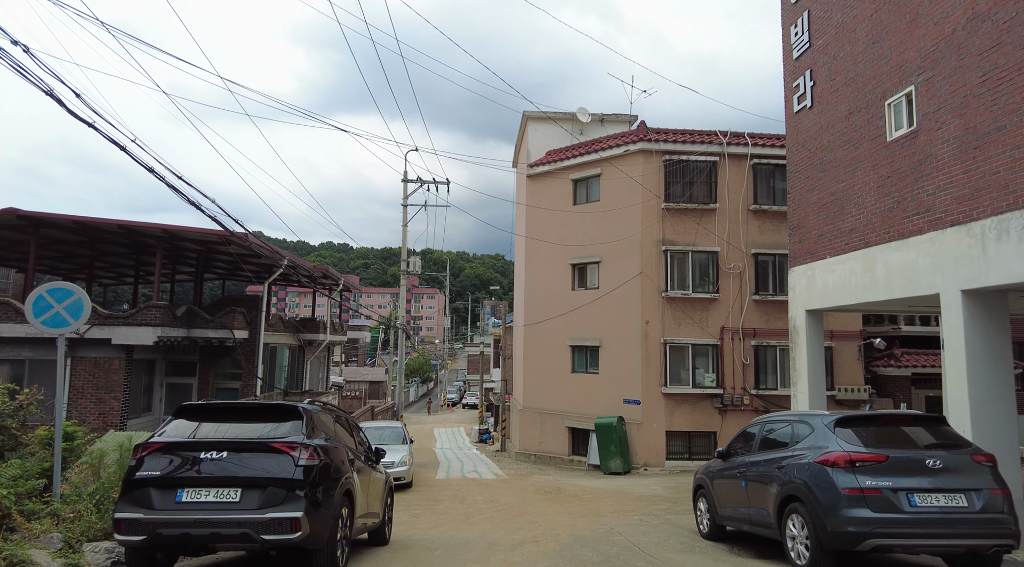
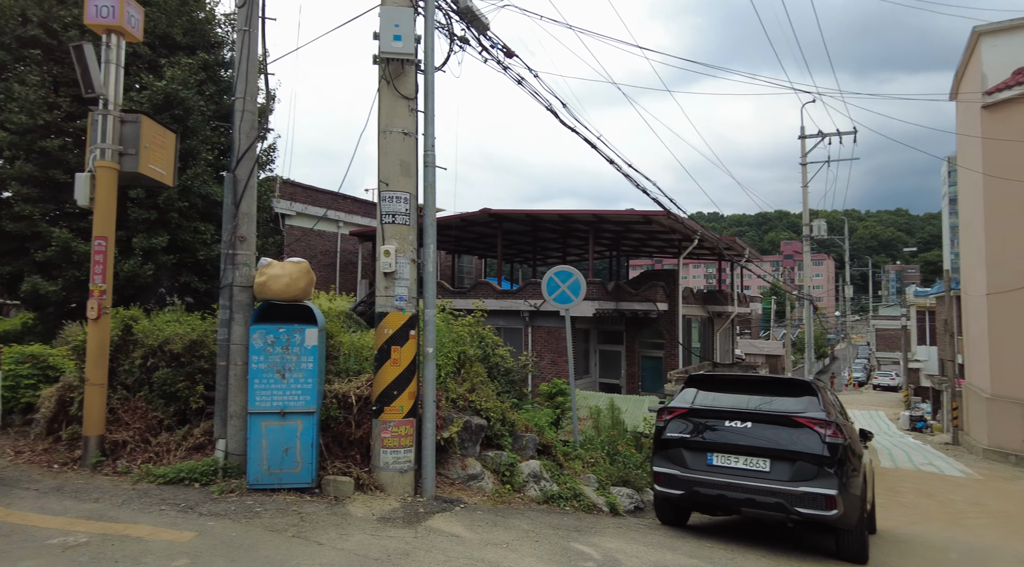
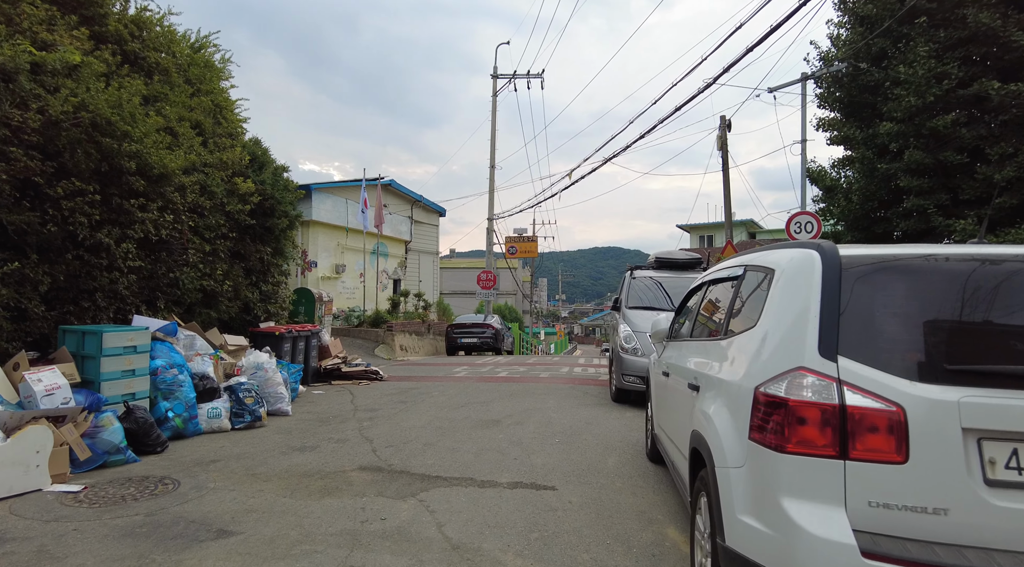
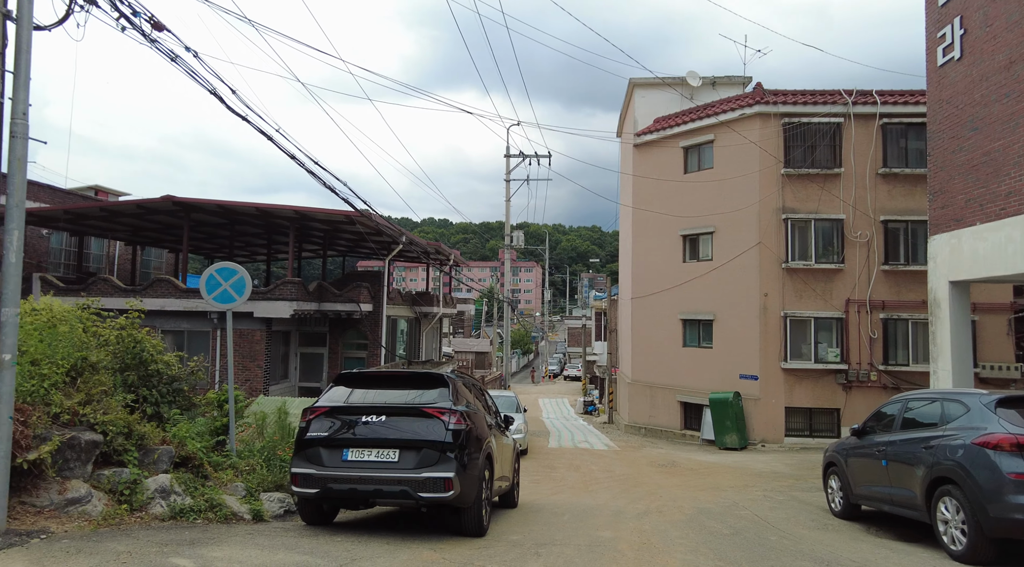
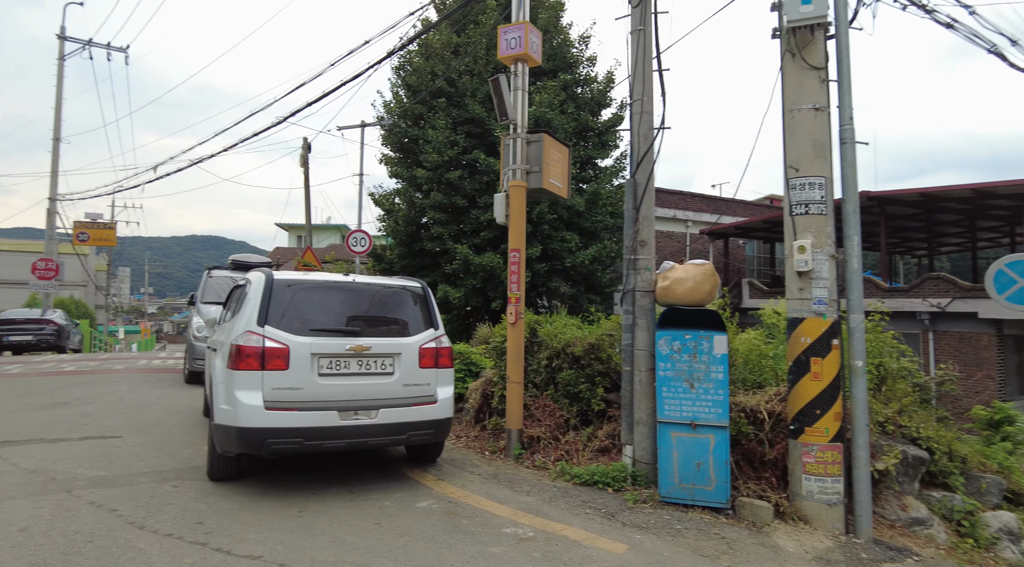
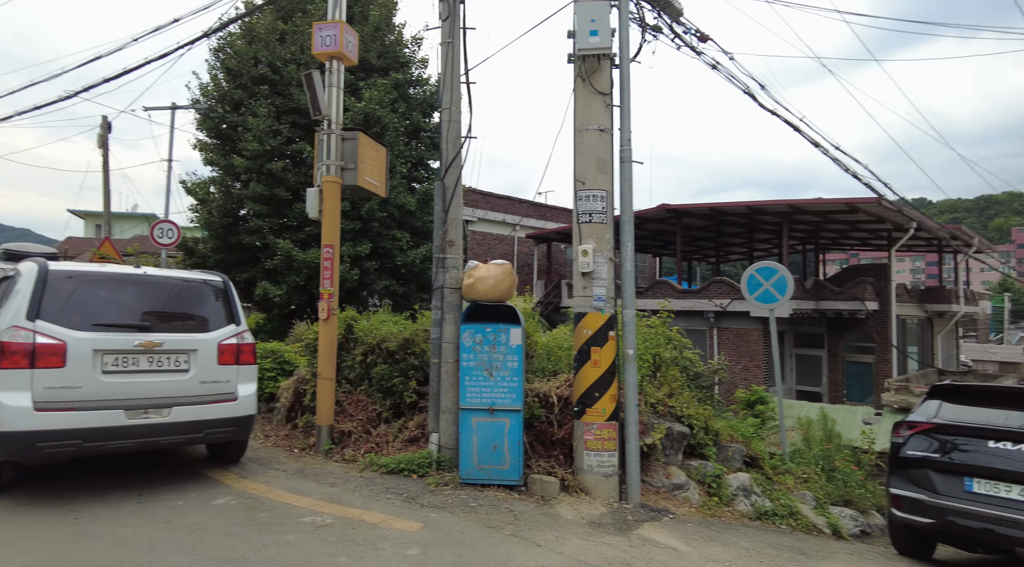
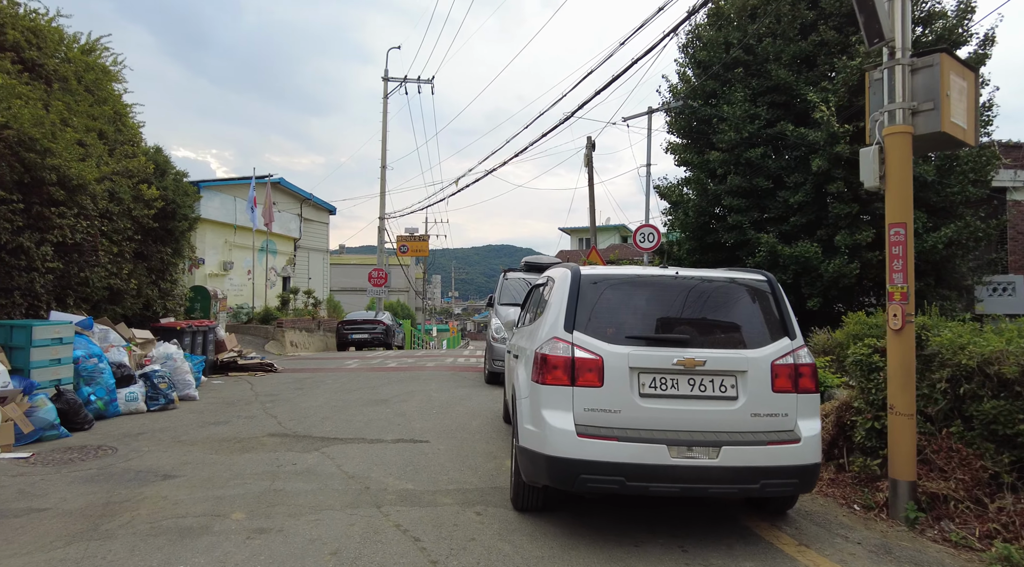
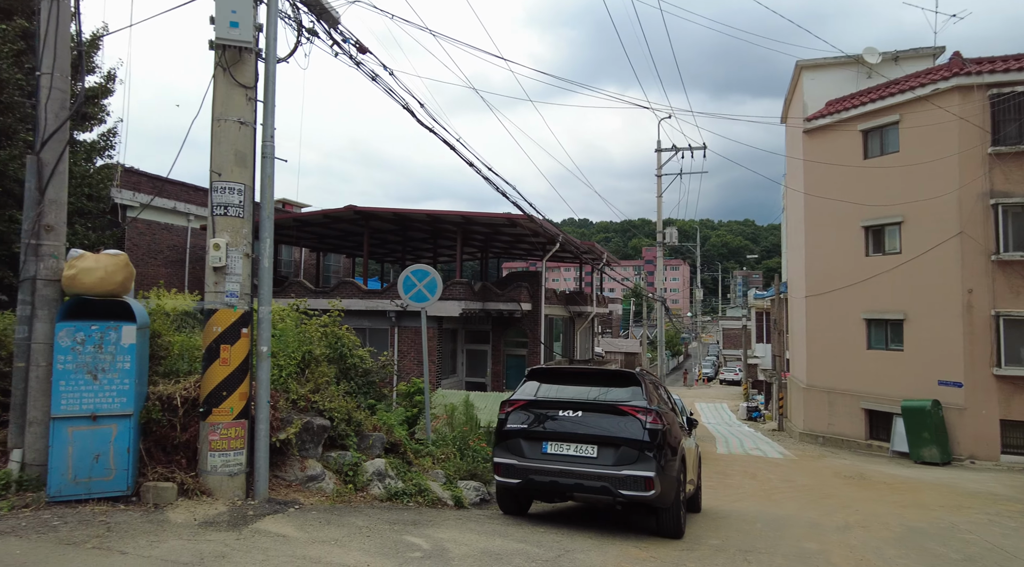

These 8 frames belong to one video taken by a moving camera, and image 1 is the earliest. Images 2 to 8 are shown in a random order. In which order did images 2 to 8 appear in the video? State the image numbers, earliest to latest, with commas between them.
4, 8, 2, 6, 5, 7, 3
